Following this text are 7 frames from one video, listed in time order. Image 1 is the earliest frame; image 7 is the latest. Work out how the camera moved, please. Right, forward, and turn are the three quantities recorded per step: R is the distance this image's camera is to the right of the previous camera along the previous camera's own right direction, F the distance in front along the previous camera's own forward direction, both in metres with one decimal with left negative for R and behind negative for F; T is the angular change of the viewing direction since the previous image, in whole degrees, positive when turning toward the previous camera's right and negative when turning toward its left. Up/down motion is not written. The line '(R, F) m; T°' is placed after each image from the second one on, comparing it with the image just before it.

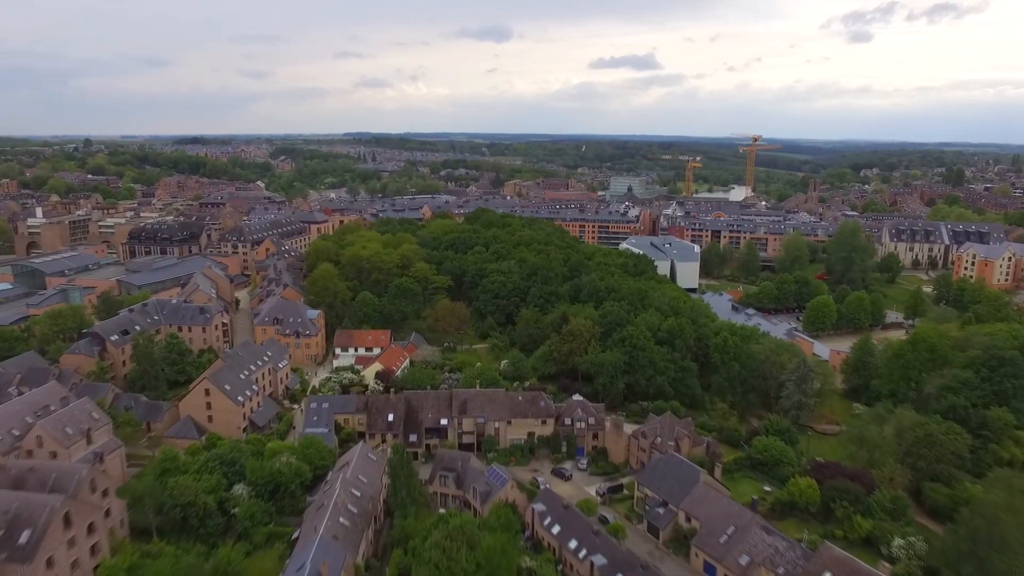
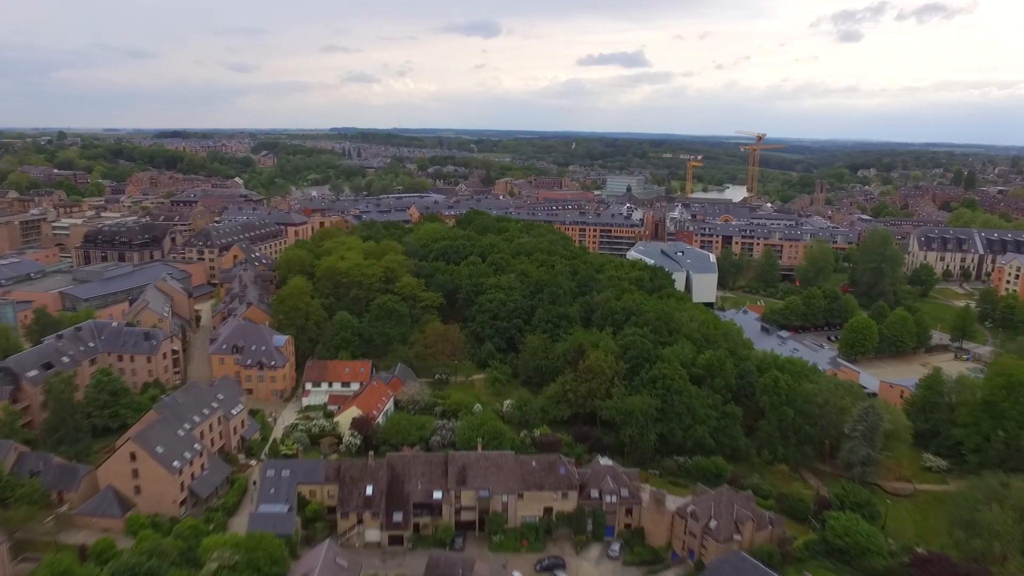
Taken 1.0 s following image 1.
(-1.1, +9.5) m; +1°
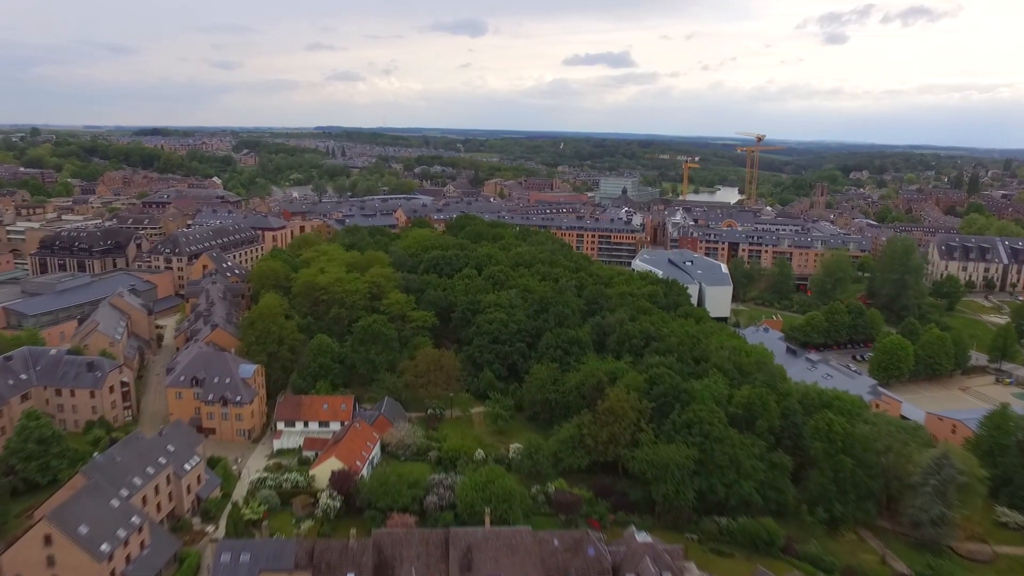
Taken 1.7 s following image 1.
(-1.1, +6.9) m; +1°
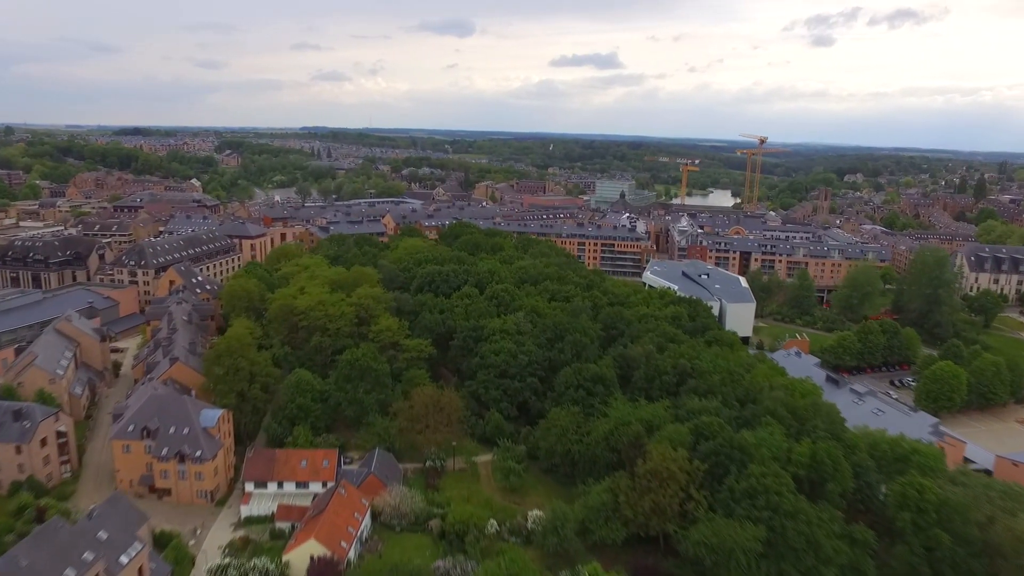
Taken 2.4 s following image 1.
(-1.3, +7.2) m; +1°
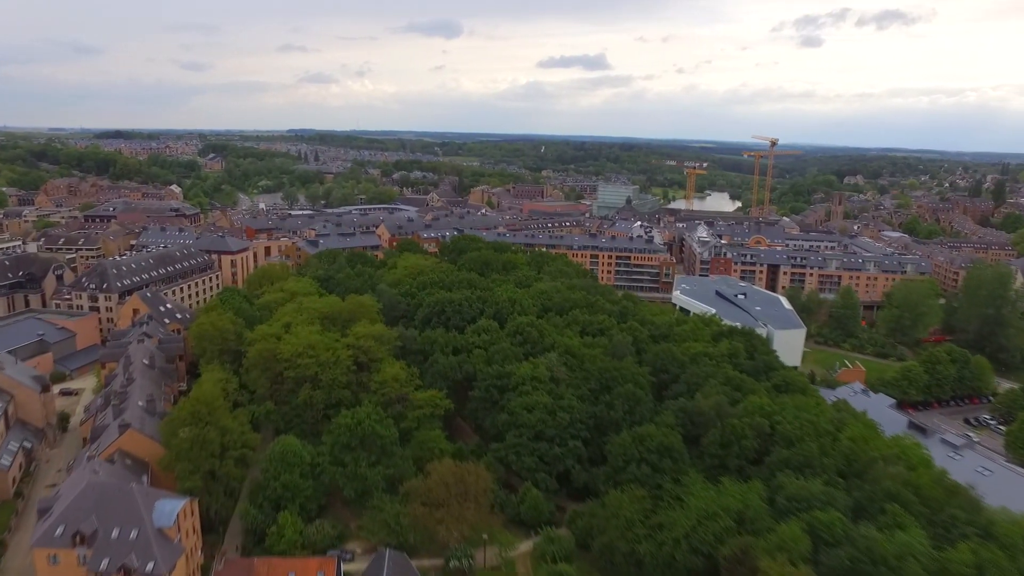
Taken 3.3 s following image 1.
(-2.2, +8.8) m; +1°
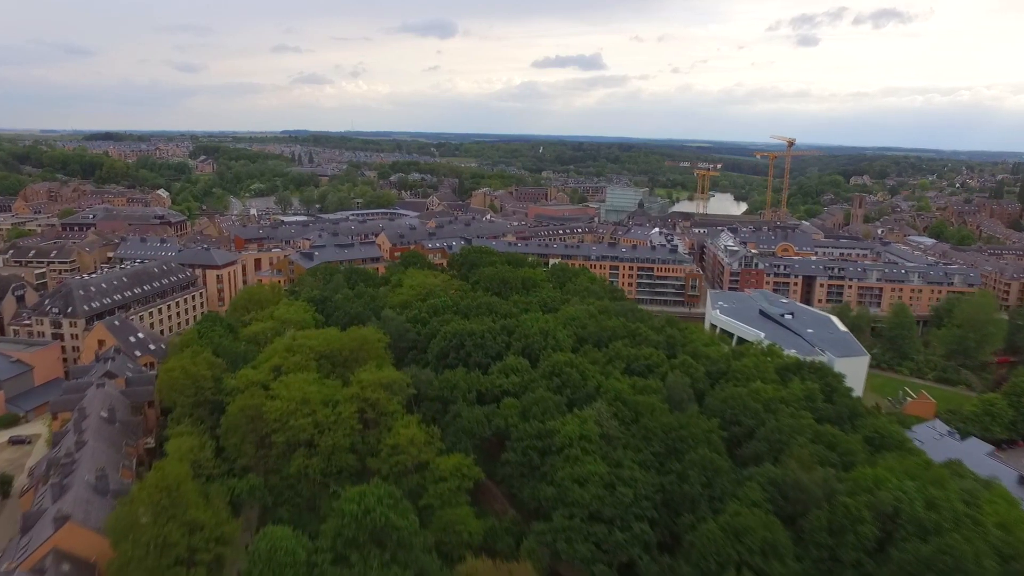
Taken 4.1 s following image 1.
(-1.9, +7.7) m; 0°
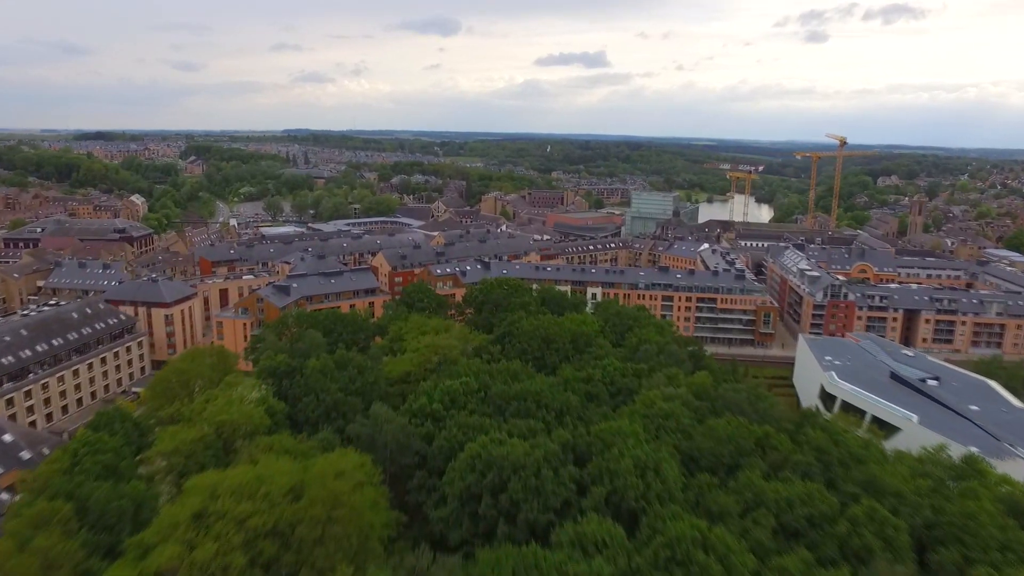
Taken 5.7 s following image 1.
(-2.2, +16.9) m; 0°
